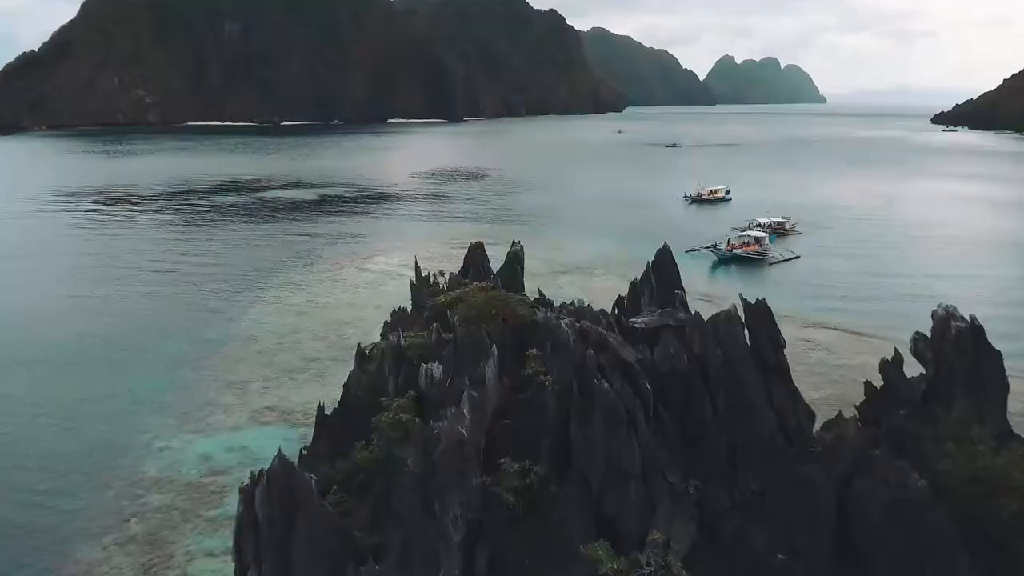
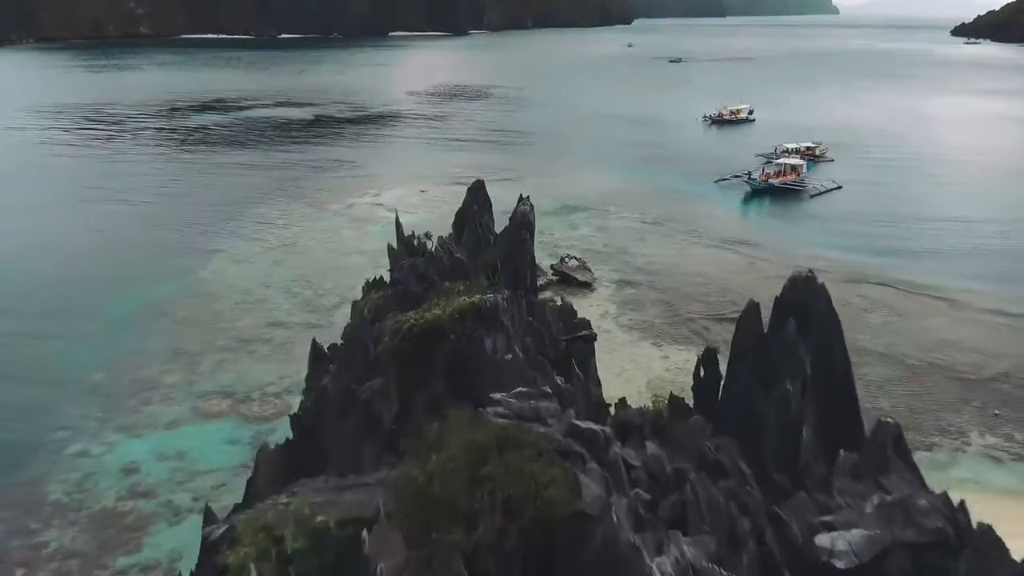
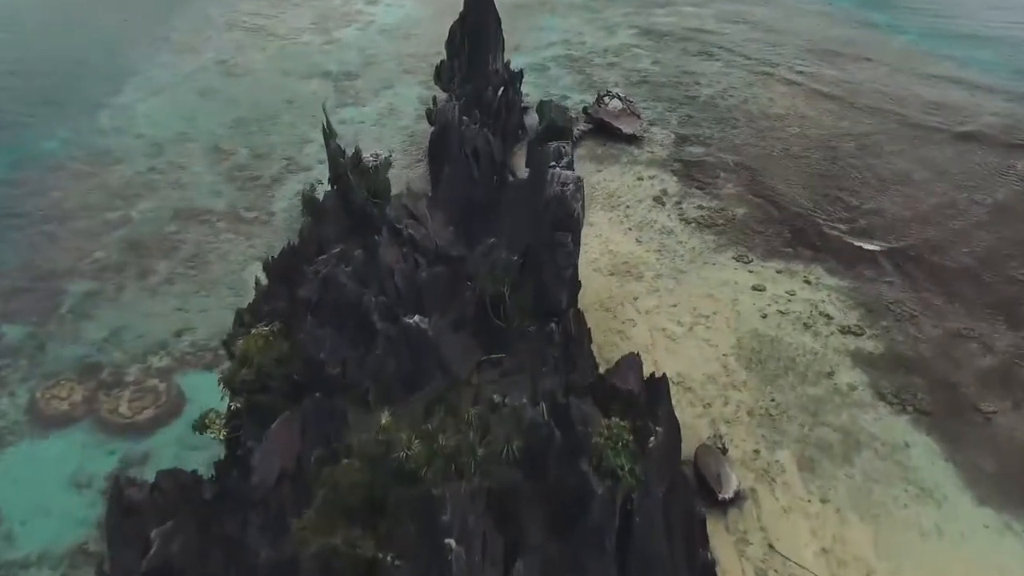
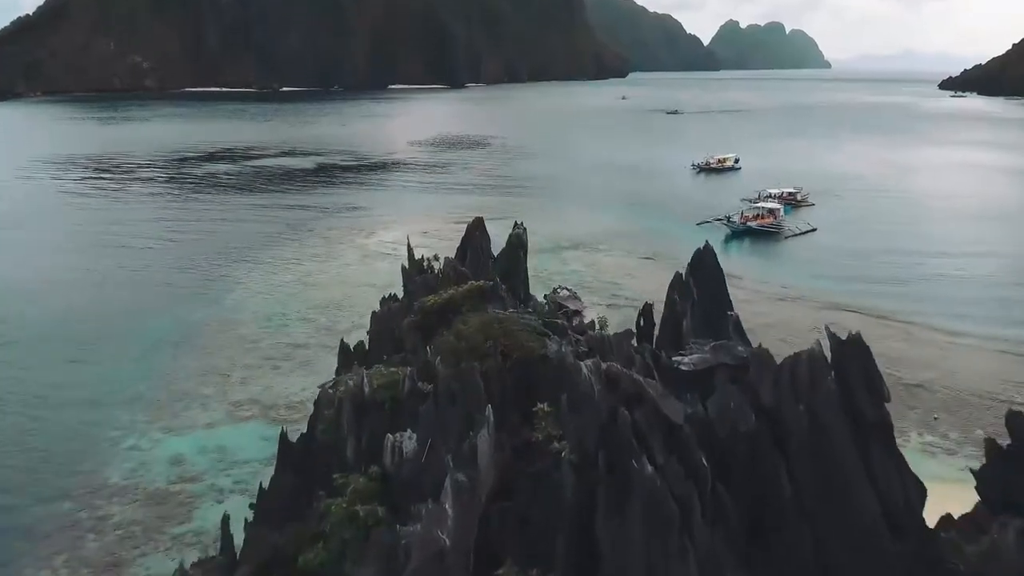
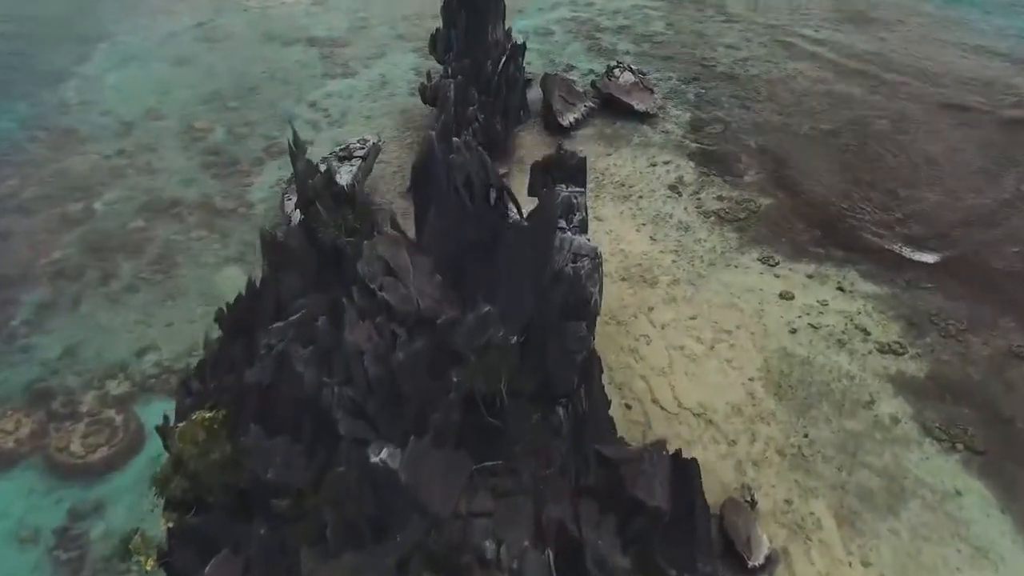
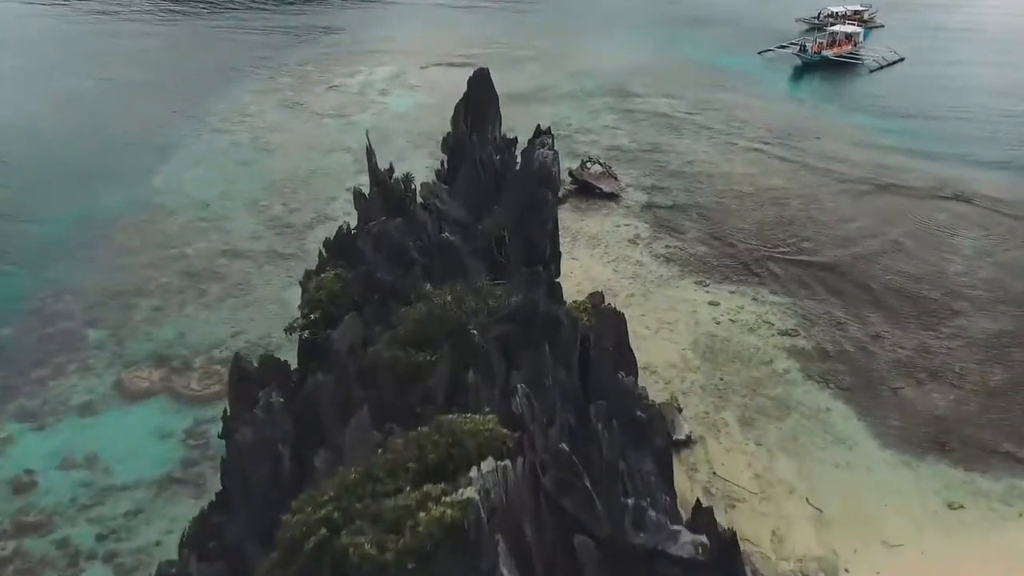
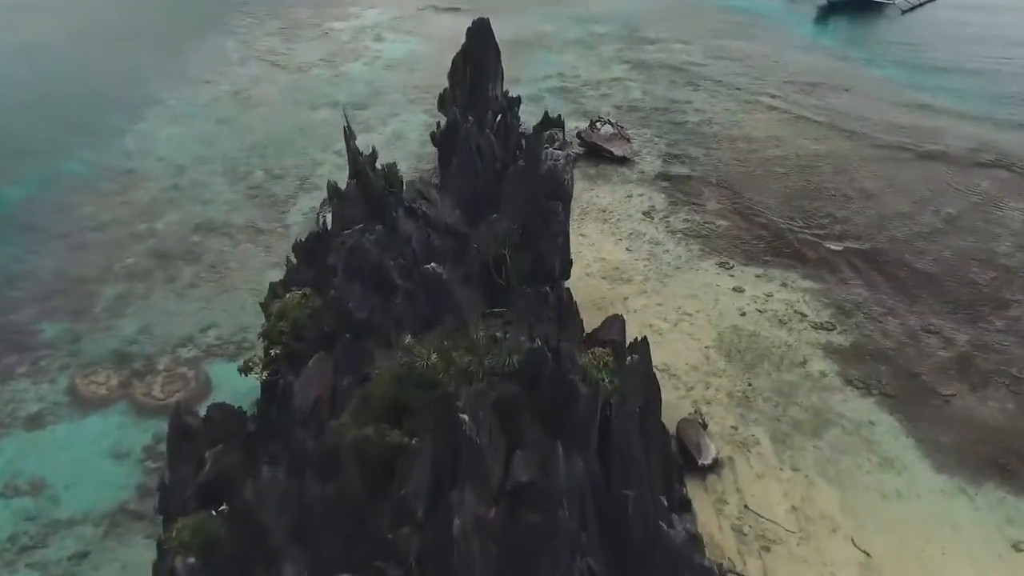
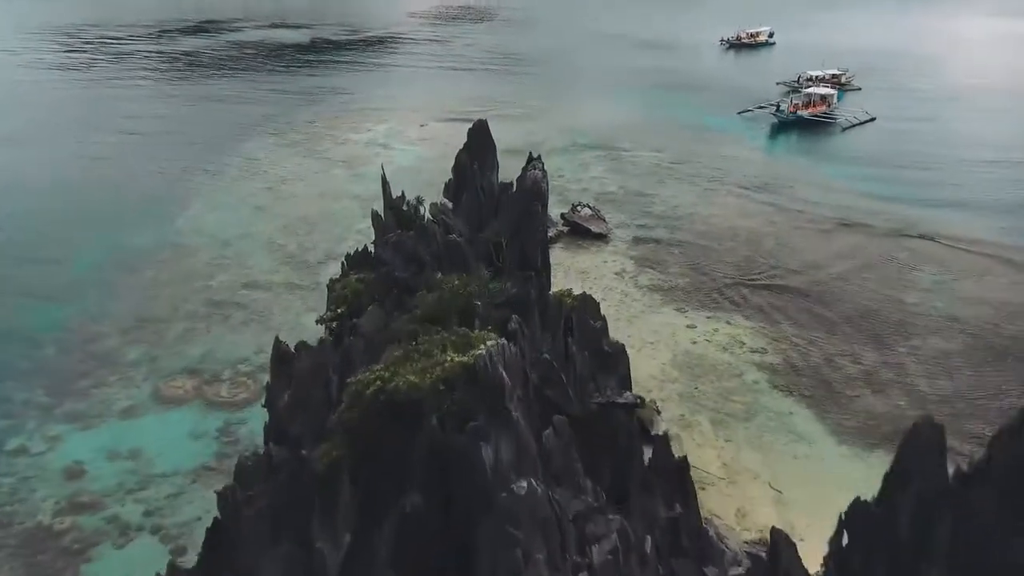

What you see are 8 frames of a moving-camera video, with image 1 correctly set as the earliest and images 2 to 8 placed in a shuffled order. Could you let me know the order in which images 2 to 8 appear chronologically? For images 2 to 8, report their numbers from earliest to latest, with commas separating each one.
4, 2, 8, 6, 7, 3, 5
